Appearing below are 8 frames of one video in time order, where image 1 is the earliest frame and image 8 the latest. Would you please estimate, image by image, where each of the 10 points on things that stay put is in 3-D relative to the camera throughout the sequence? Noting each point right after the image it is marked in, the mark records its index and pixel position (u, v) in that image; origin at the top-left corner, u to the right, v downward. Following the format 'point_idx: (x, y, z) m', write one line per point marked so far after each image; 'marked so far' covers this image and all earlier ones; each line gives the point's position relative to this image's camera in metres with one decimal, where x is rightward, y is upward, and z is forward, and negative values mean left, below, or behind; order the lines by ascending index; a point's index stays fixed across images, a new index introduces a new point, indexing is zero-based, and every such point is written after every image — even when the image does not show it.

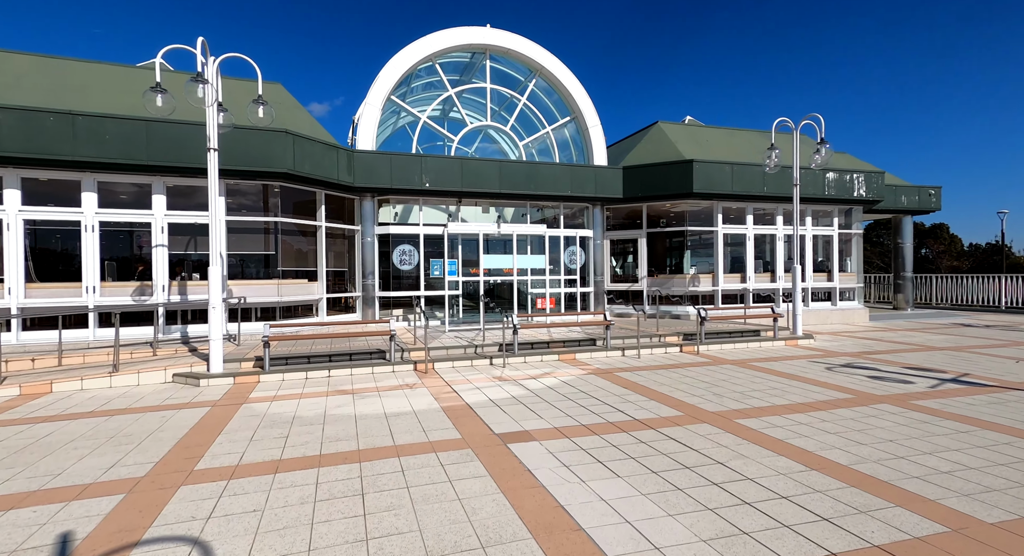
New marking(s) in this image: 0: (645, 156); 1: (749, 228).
0: (+3.7, +3.5, +15.3) m
1: (+7.0, +1.5, +15.9) m
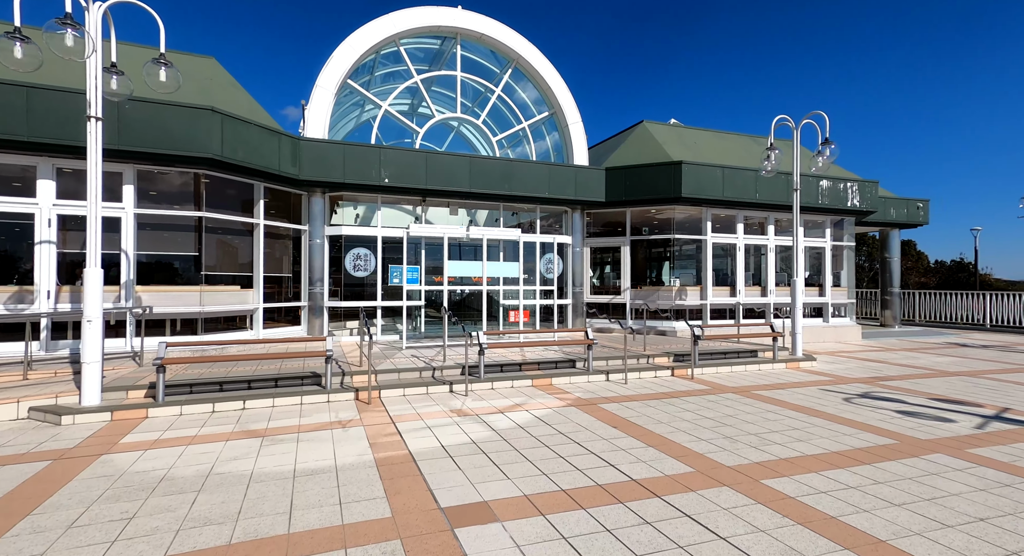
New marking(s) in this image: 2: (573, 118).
0: (+3.1, +3.2, +14.1) m
1: (+6.3, +1.1, +14.8) m
2: (+1.6, +4.1, +13.7) m
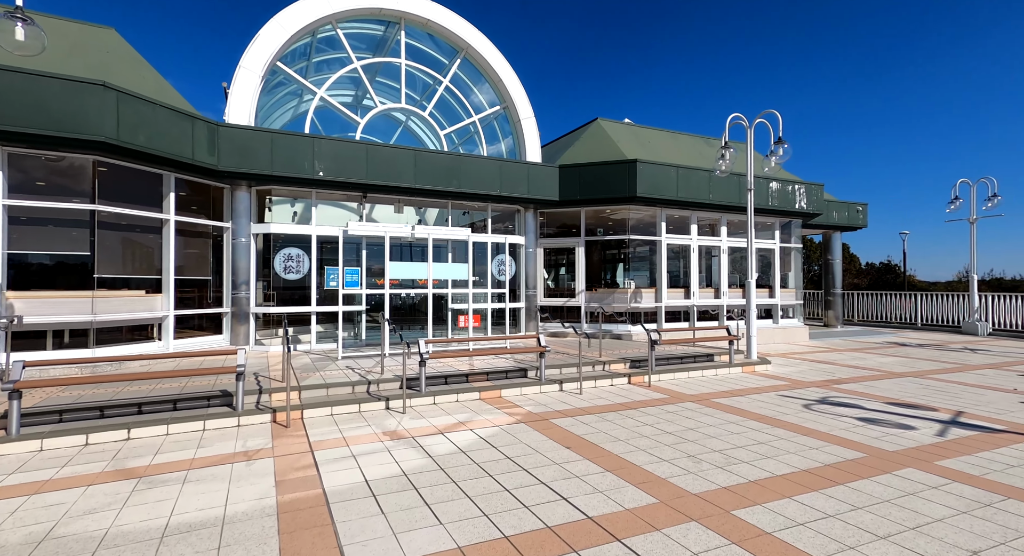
0: (+1.8, +3.1, +13.6) m
1: (+5.0, +1.1, +14.6) m
2: (+0.3, +4.0, +13.1) m
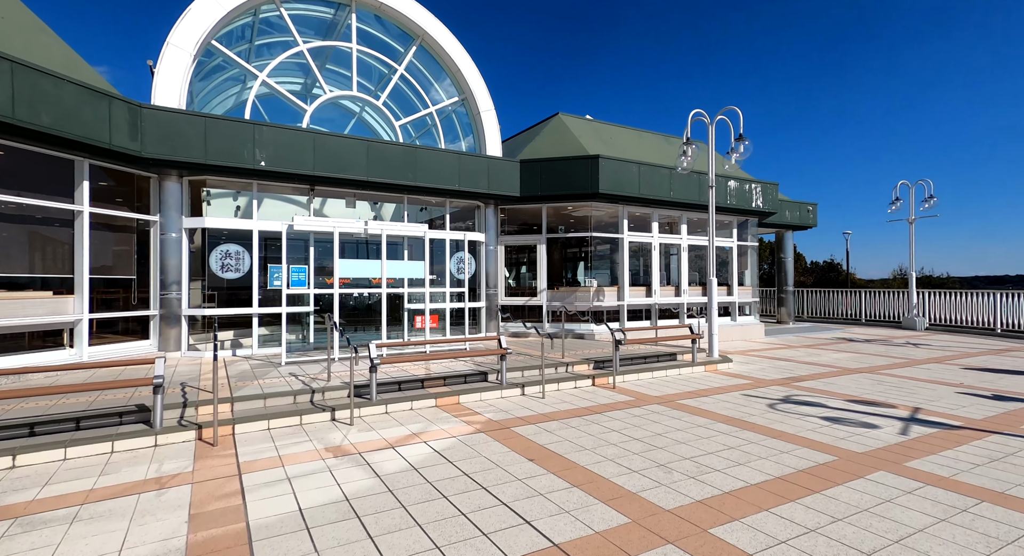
0: (+0.8, +3.2, +13.3) m
1: (+3.8, +1.1, +14.5) m
2: (-0.6, +4.1, +12.6) m
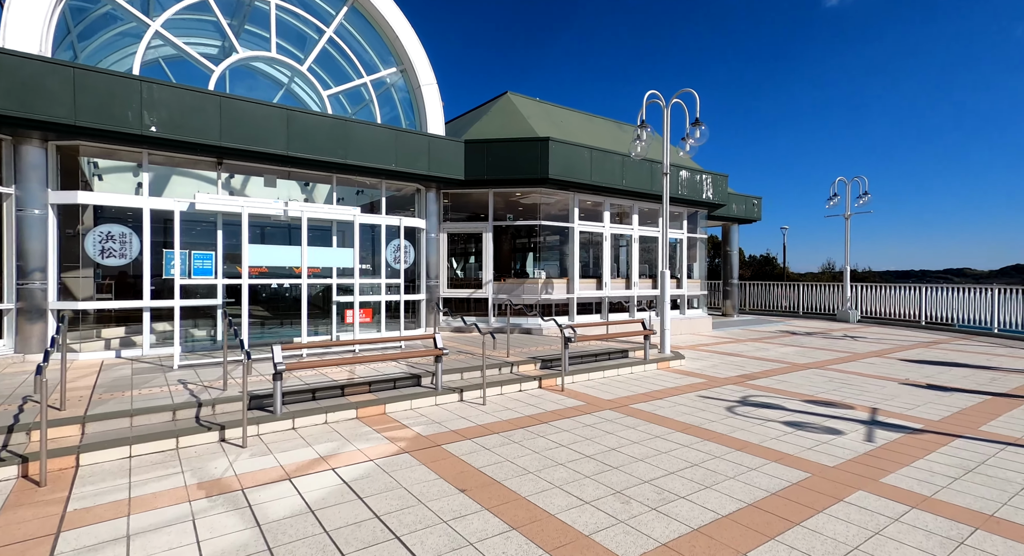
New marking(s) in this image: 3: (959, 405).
0: (-0.5, +3.4, +12.3) m
1: (+2.4, +1.3, +13.9) m
2: (-1.9, +4.3, +11.5) m
3: (+6.2, -1.8, +7.4) m
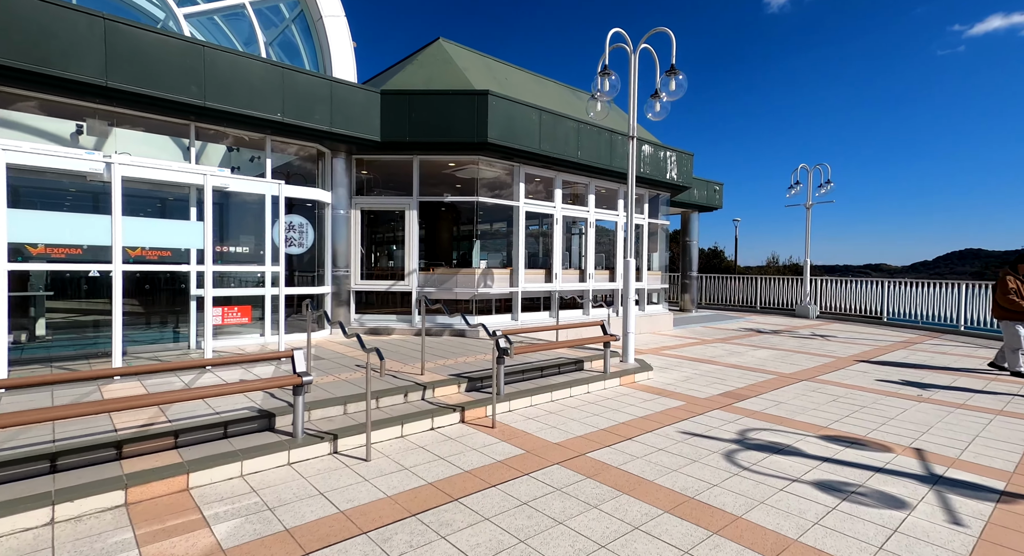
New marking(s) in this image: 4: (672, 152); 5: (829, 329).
0: (-1.8, +3.6, +9.8) m
1: (+1.0, +1.5, +11.7) m
2: (-3.0, +4.5, +8.9) m
3: (+5.3, -1.7, +5.7) m
4: (+4.4, +3.4, +14.8) m
5: (+10.5, -1.7, +17.7) m
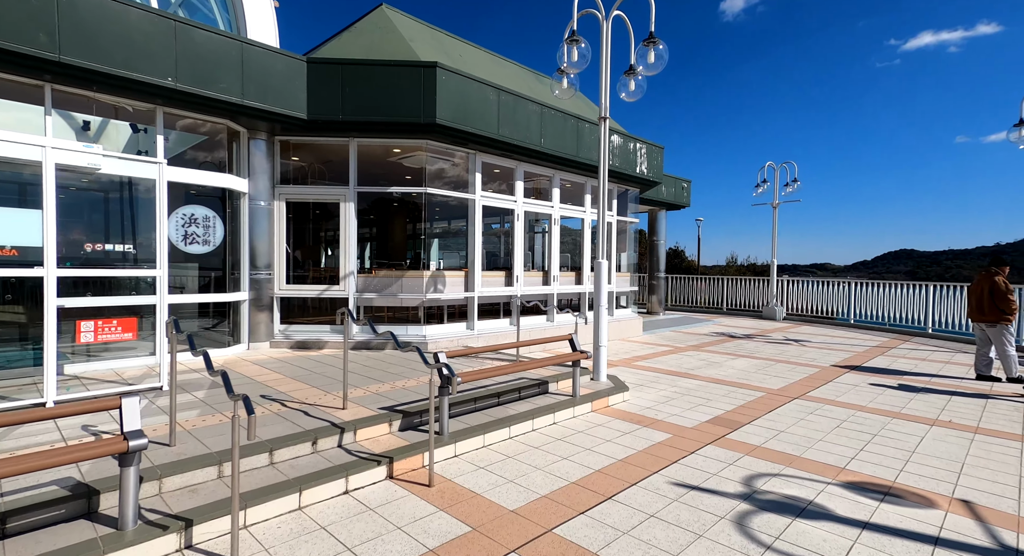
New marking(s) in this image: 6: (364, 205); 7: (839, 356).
0: (-2.5, +3.5, +8.3) m
1: (+0.1, +1.5, +10.4) m
2: (-3.7, +4.4, +7.3) m
3: (+4.8, -1.8, +4.7) m
4: (+3.4, +3.4, +13.7) m
5: (+9.2, -1.7, +17.1) m
6: (-2.5, +1.2, +9.0) m
7: (+7.6, -1.8, +12.5) m
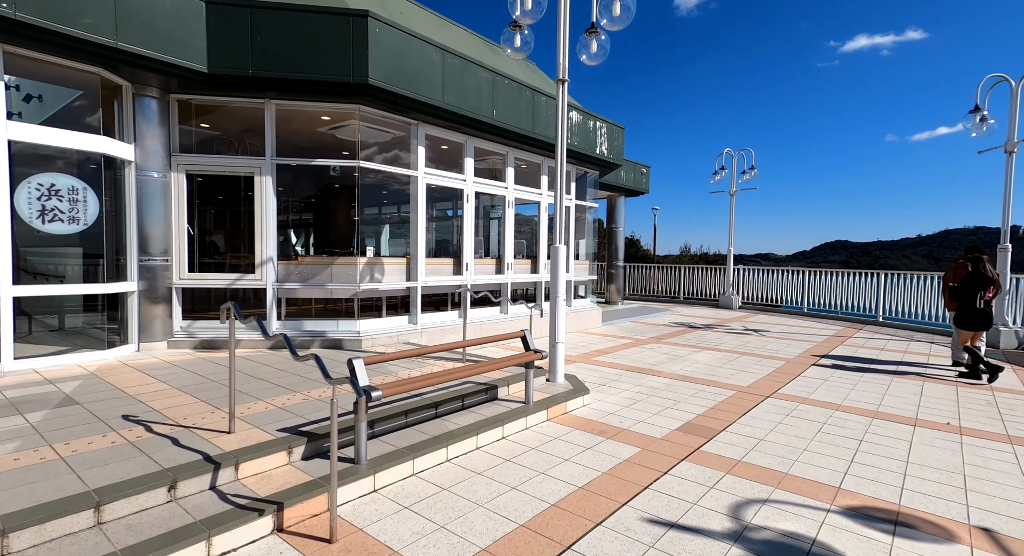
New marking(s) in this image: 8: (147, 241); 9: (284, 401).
0: (-3.2, +3.7, +7.0) m
1: (-0.8, +1.7, +9.3) m
2: (-4.3, +4.6, +5.9) m
3: (+4.4, -1.7, +4.1) m
4: (+2.2, +3.7, +12.8) m
5: (+7.7, -1.4, +16.8) m
6: (-3.3, +1.4, +7.8) m
7: (+6.5, -1.6, +12.1) m
8: (-4.5, +0.5, +6.6) m
9: (-2.0, -1.1, +4.7) m
